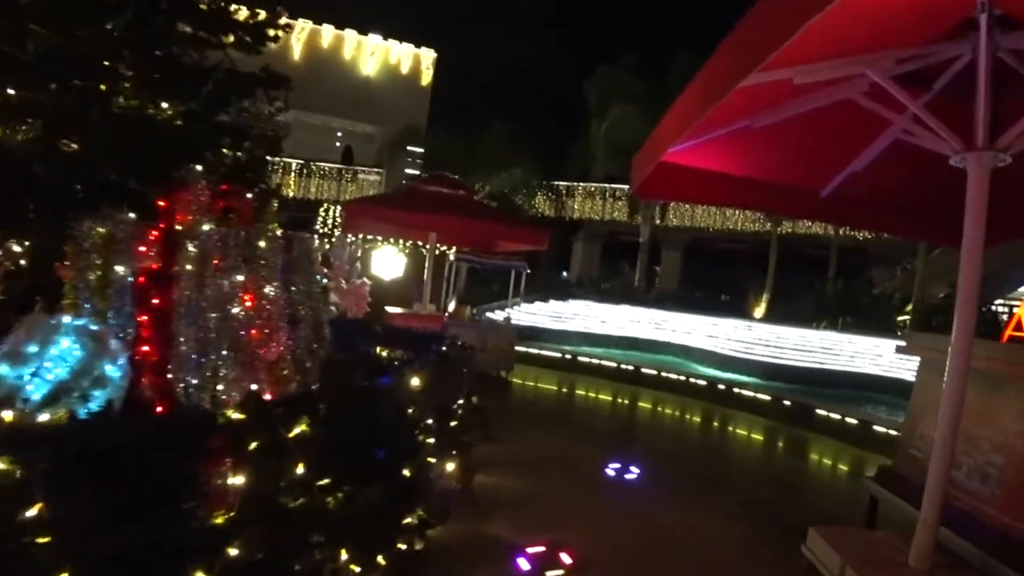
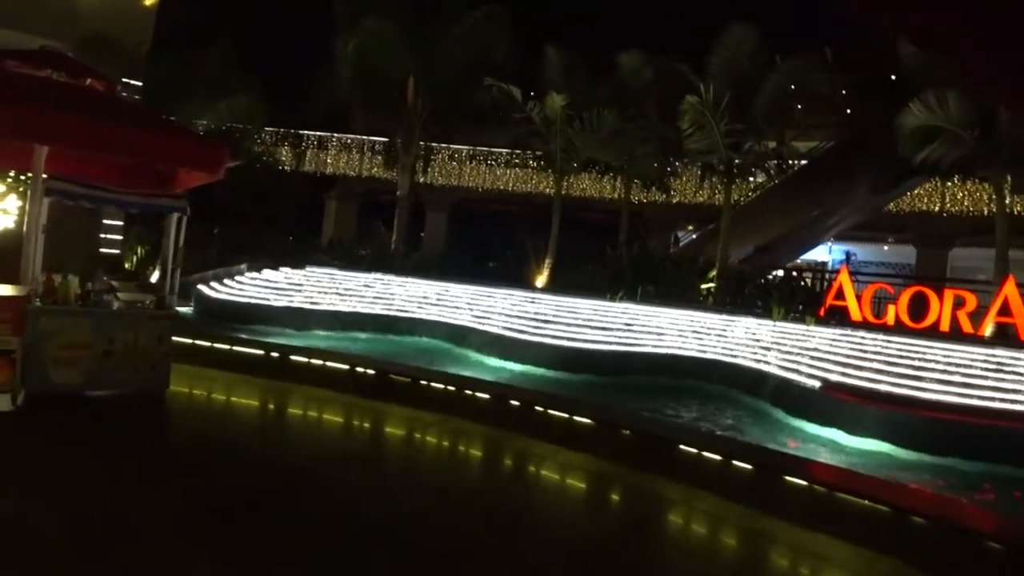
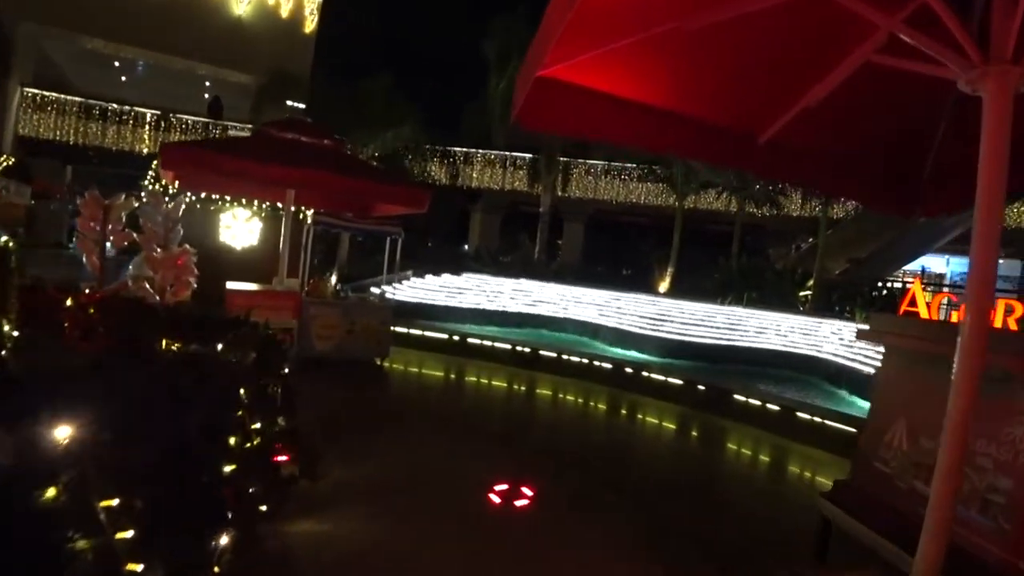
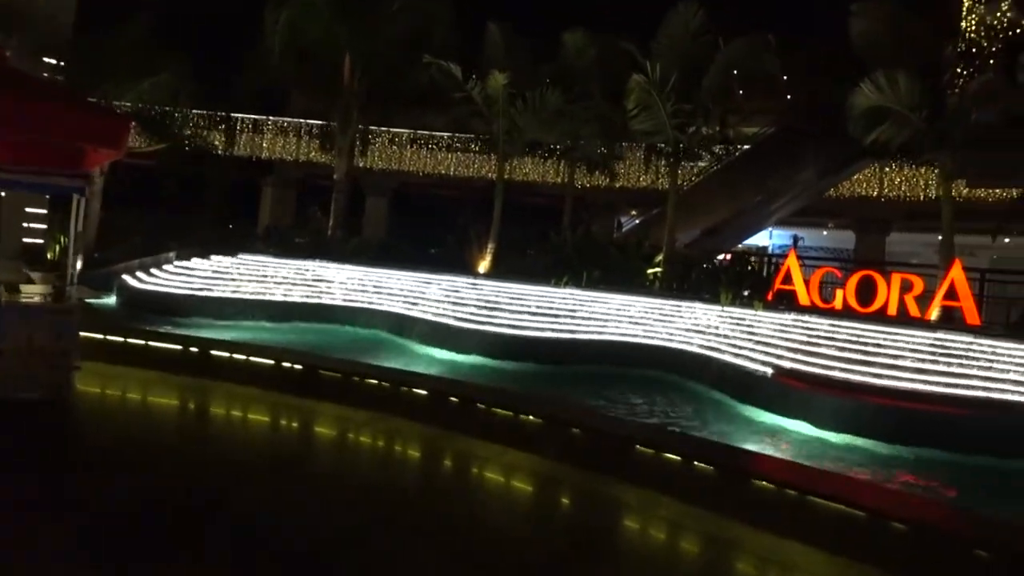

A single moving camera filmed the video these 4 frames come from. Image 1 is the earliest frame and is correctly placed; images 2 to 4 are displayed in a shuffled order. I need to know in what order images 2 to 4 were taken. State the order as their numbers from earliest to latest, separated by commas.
3, 2, 4
